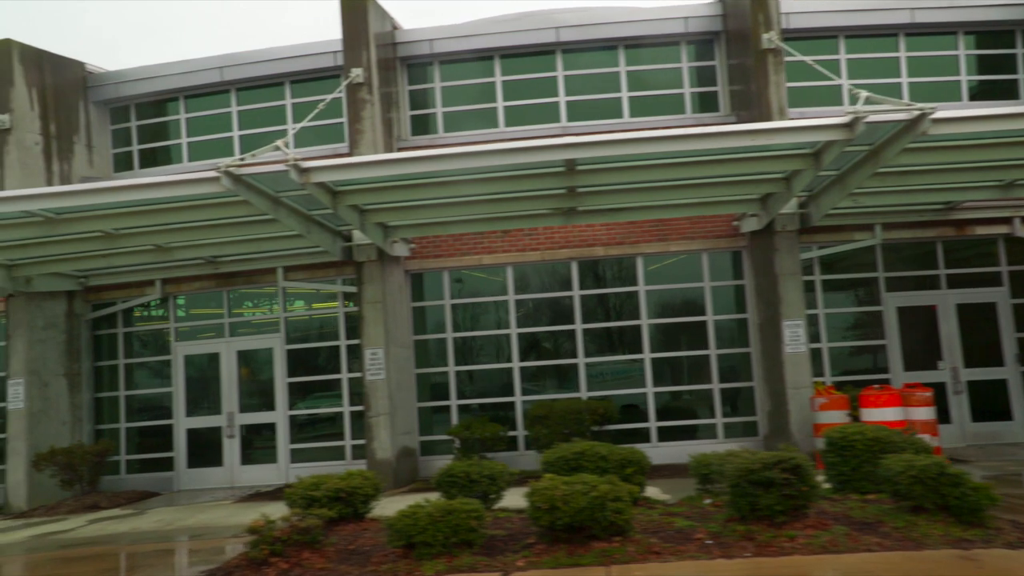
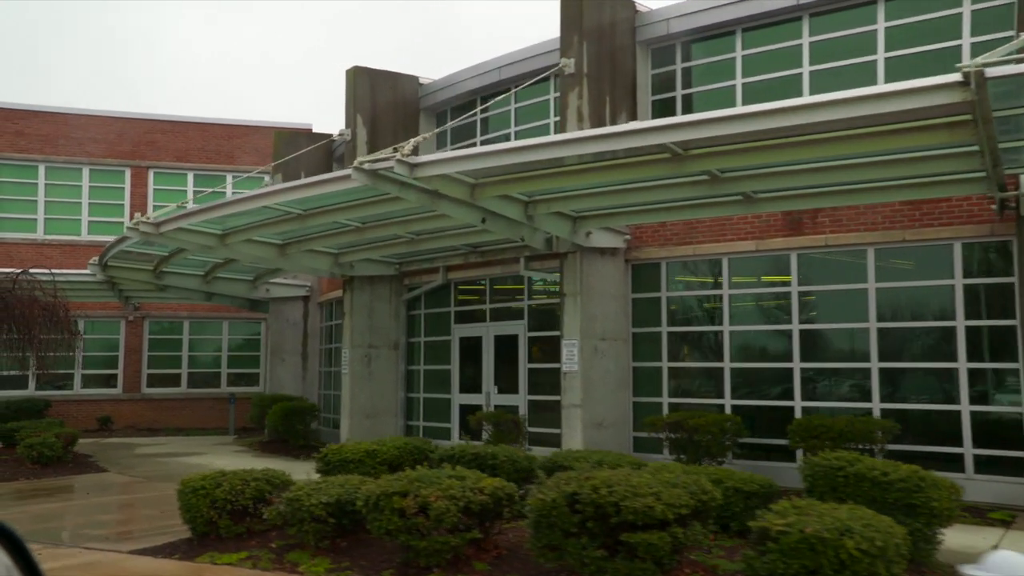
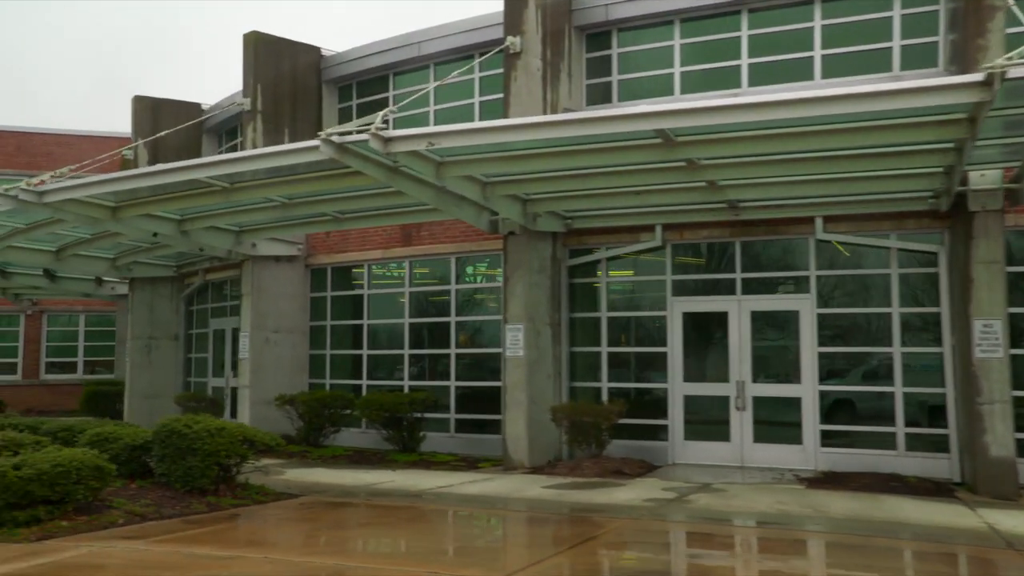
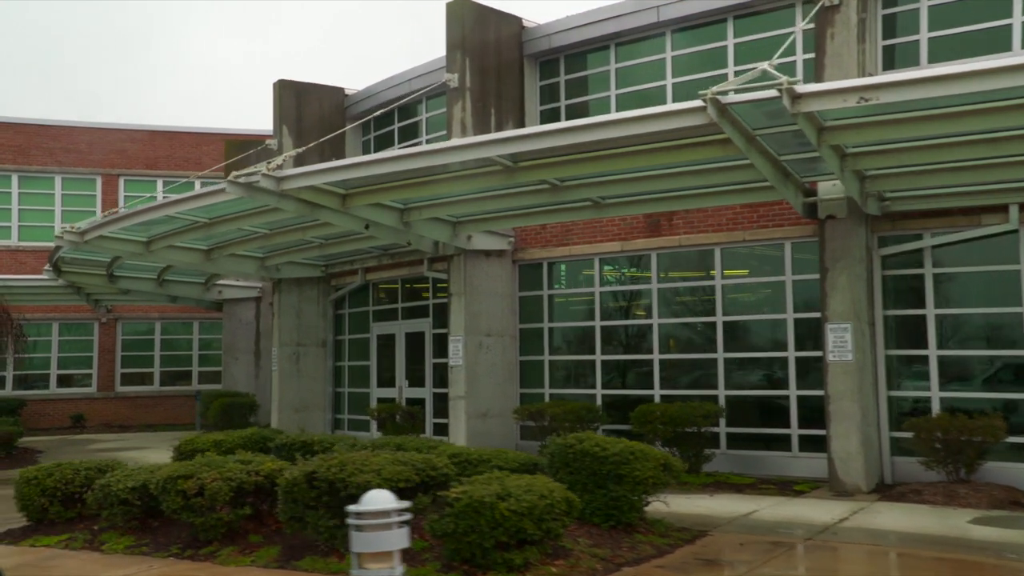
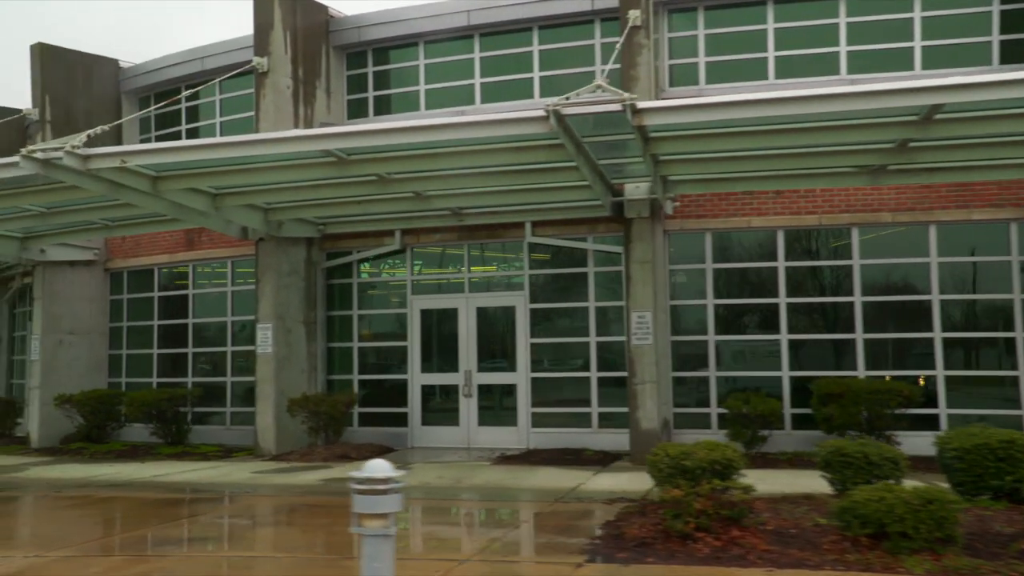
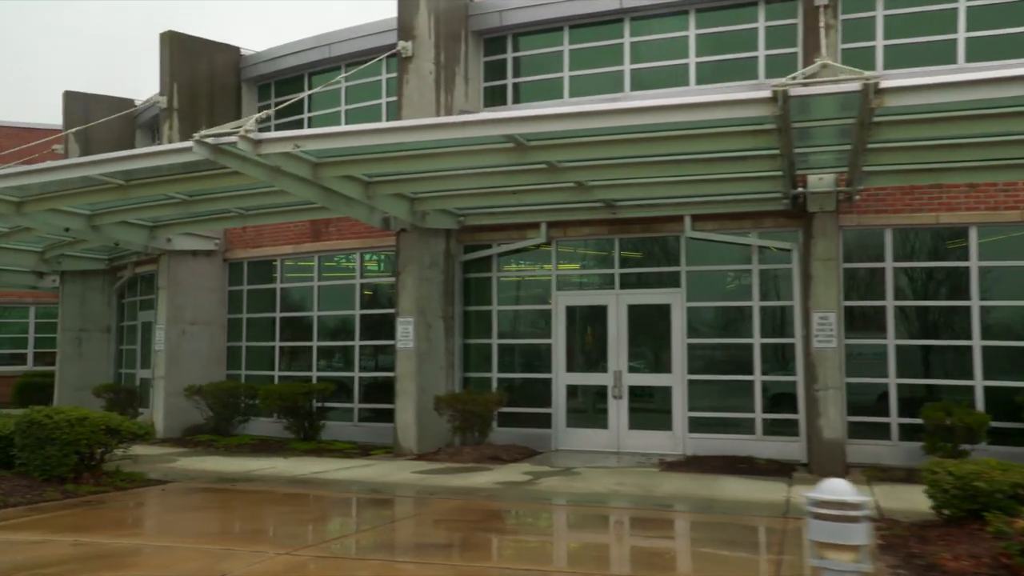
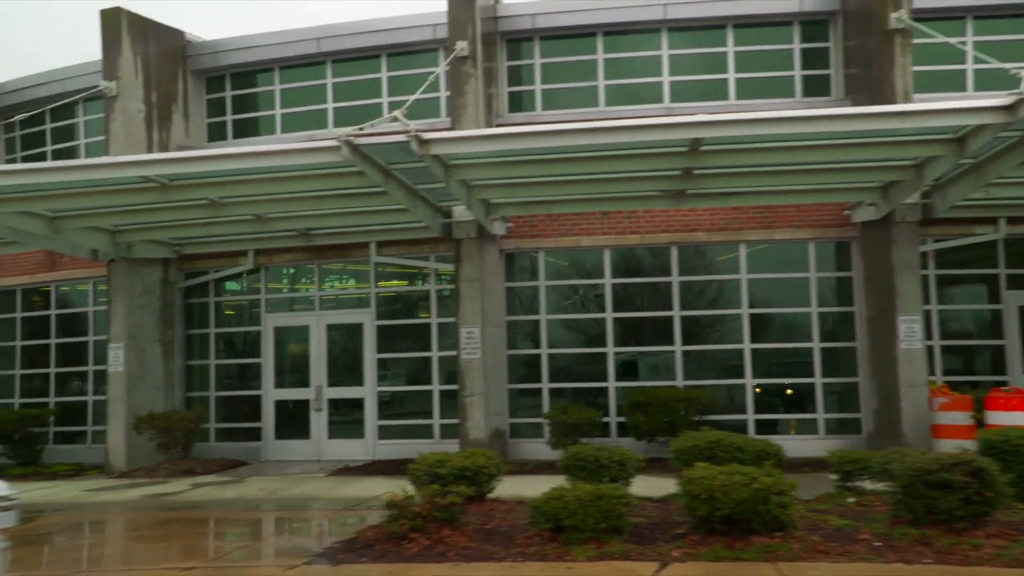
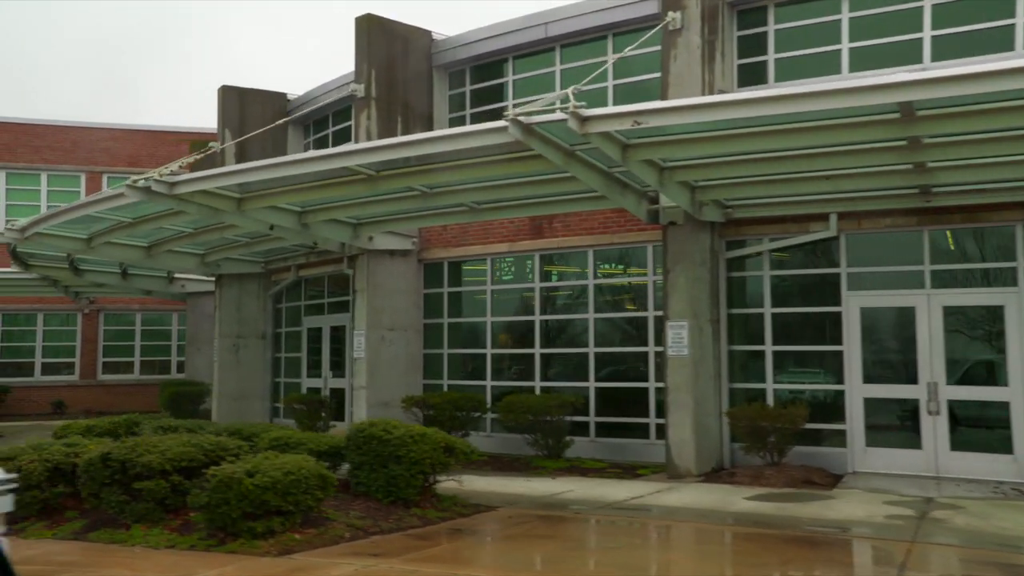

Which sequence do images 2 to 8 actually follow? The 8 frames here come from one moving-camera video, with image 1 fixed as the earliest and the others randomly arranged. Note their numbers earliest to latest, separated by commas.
7, 5, 6, 3, 8, 4, 2
